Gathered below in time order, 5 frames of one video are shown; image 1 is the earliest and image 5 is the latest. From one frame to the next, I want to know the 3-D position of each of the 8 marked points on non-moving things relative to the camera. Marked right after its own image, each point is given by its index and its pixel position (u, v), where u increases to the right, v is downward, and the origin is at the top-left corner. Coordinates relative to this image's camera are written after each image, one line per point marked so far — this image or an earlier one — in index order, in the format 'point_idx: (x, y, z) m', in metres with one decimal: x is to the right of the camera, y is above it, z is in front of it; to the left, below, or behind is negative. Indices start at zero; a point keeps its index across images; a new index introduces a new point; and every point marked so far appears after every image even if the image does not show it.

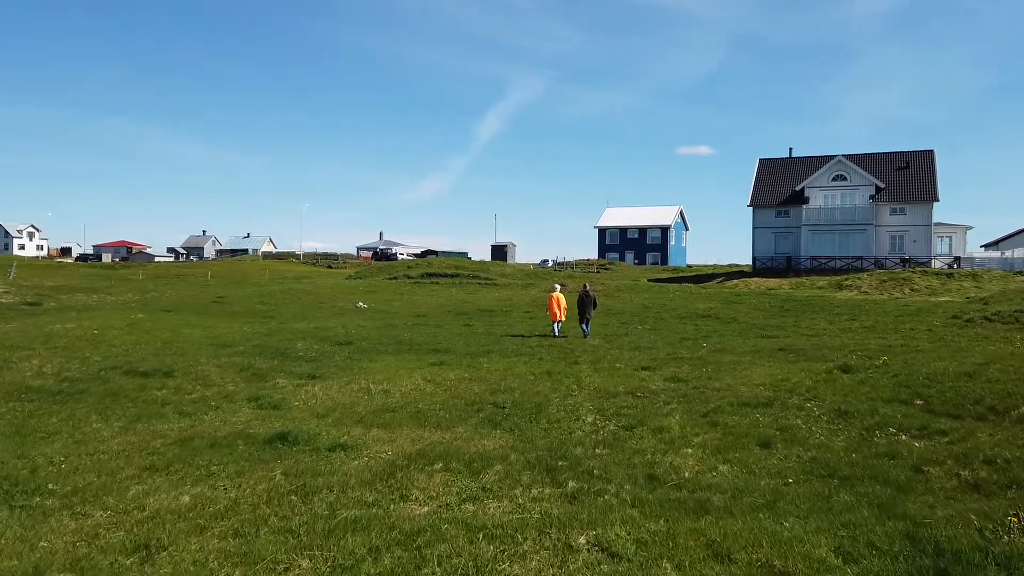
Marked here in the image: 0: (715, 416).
0: (+4.0, -2.5, +14.7) m
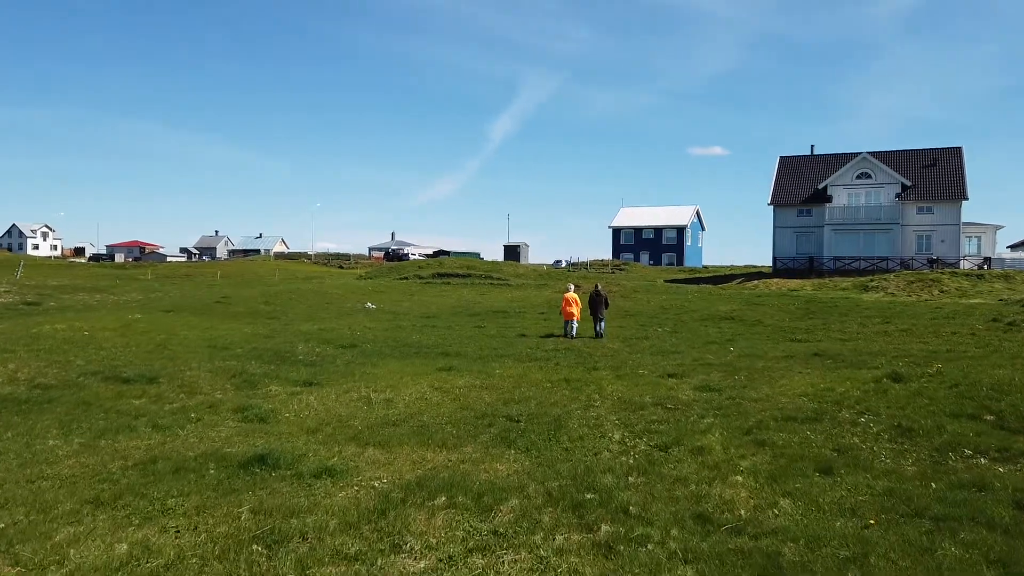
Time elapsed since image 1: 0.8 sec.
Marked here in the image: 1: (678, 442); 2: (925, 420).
0: (+4.3, -2.5, +12.9) m
1: (+2.7, -2.5, +12.0) m
2: (+7.7, -2.5, +14.0) m
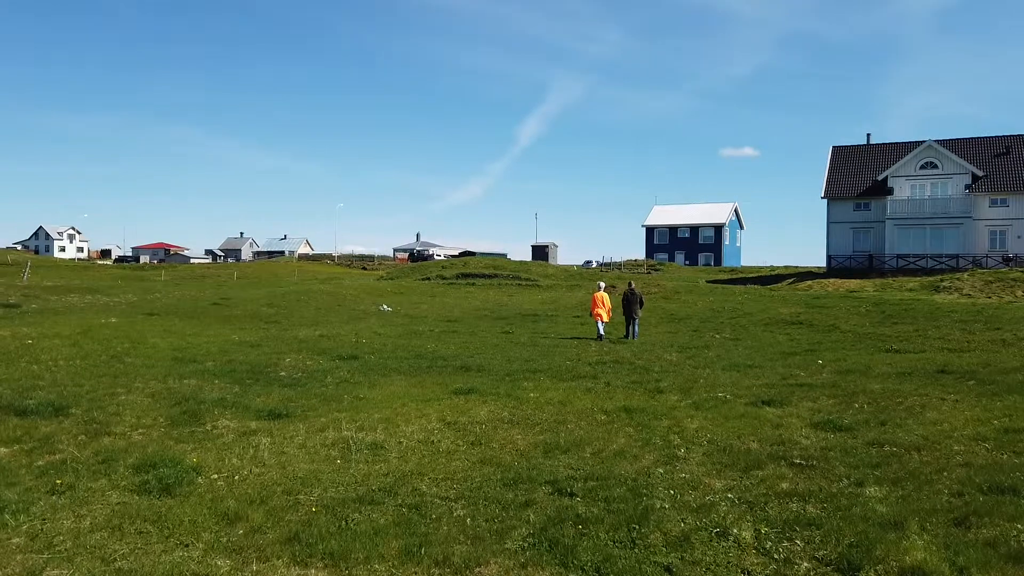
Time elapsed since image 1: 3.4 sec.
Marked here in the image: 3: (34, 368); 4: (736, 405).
0: (+4.8, -2.4, +7.6) m
1: (+3.2, -2.4, +6.7) m
2: (+8.3, -2.4, +8.5) m
3: (-11.3, -1.9, +17.7) m
4: (+4.5, -2.4, +15.1) m
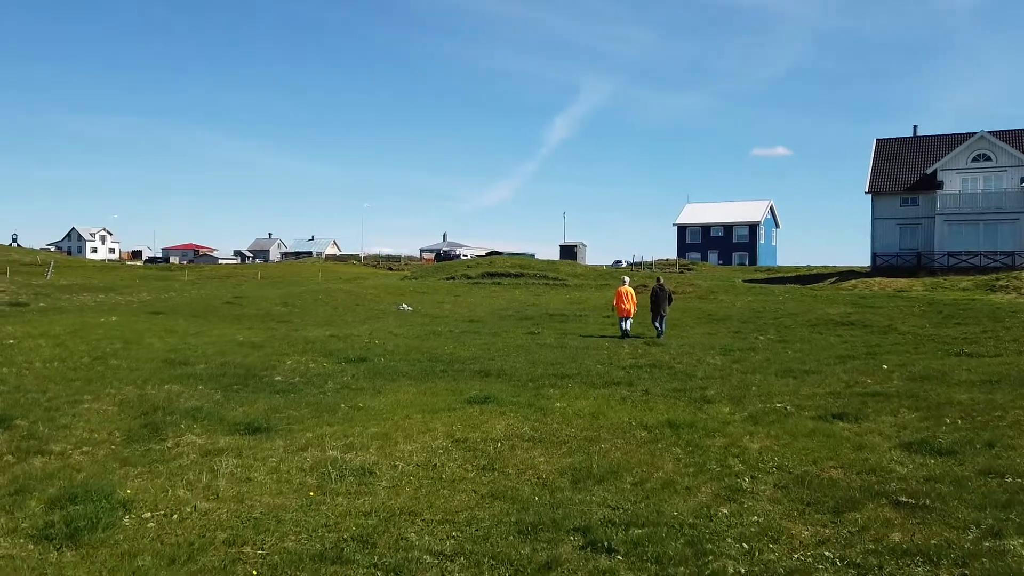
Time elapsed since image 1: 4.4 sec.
0: (+4.9, -2.3, +5.2) m
1: (+3.2, -2.2, +4.4) m
2: (+8.4, -2.2, +5.9) m
3: (-10.8, -1.8, +15.9) m
4: (+4.9, -2.2, +12.6) m
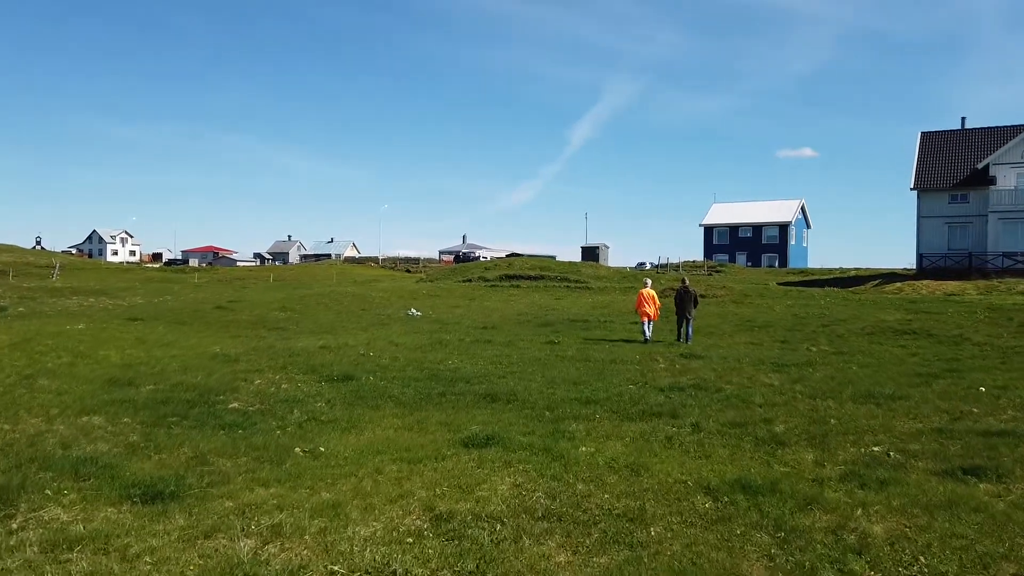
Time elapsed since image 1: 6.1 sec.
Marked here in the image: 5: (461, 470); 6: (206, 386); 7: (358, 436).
0: (+4.8, -2.3, +1.6) m
1: (+3.1, -2.3, +0.9) m
2: (+8.3, -2.3, +2.3) m
3: (-10.6, -1.8, +12.8) m
4: (+5.0, -2.3, +9.1) m
5: (-0.6, -2.3, +9.3) m
6: (-6.3, -2.0, +15.4) m
7: (-2.3, -2.2, +11.3) m
